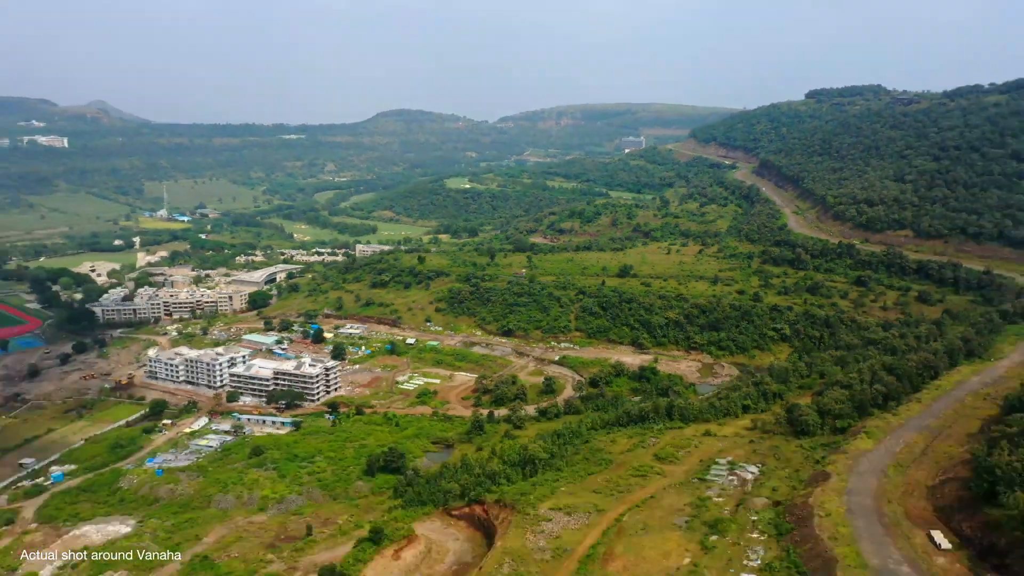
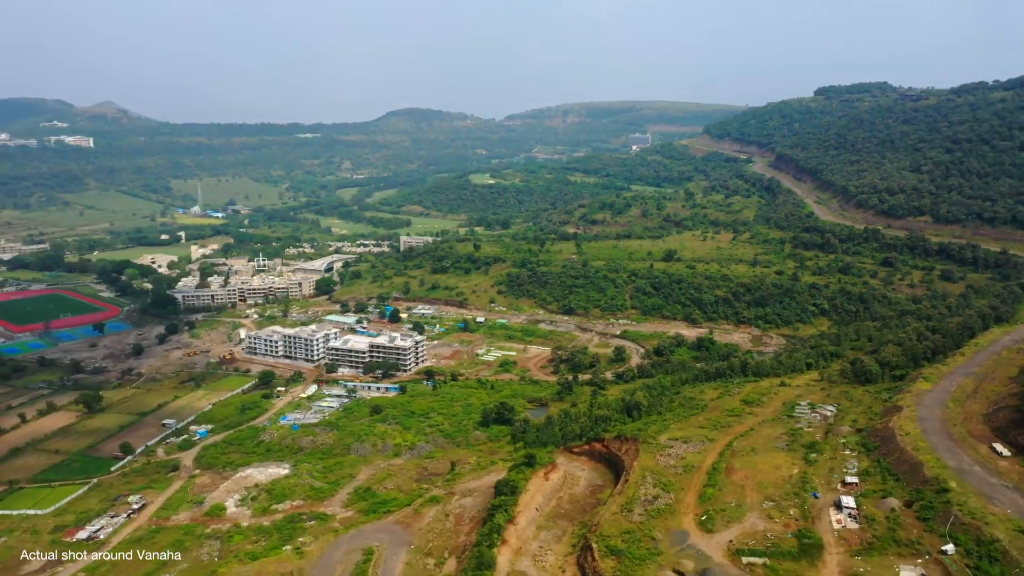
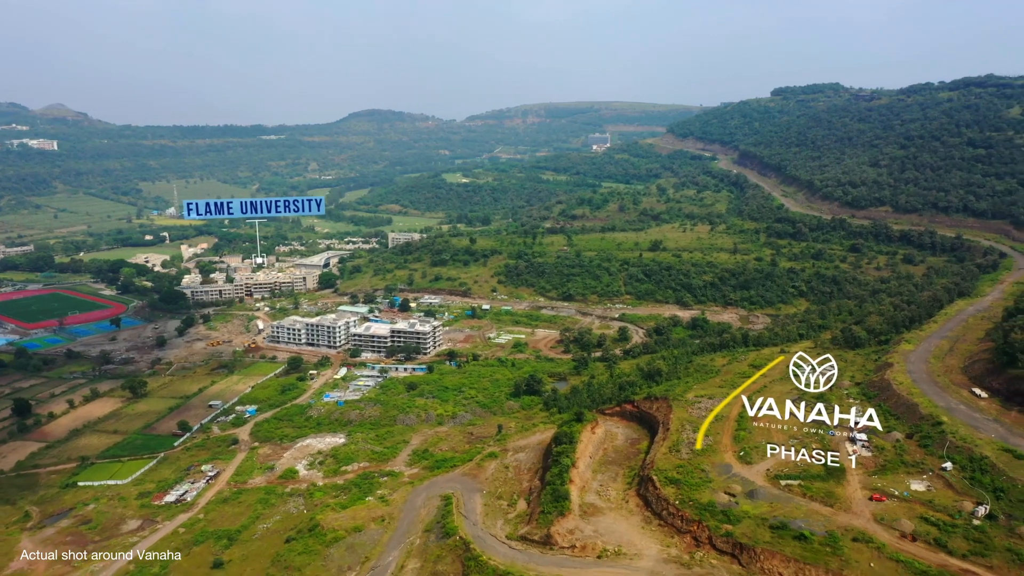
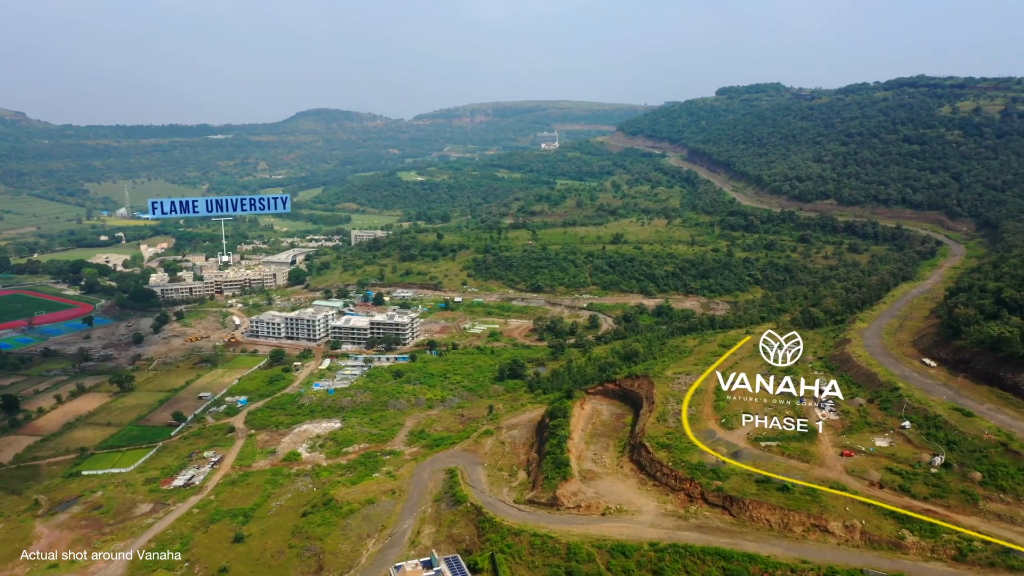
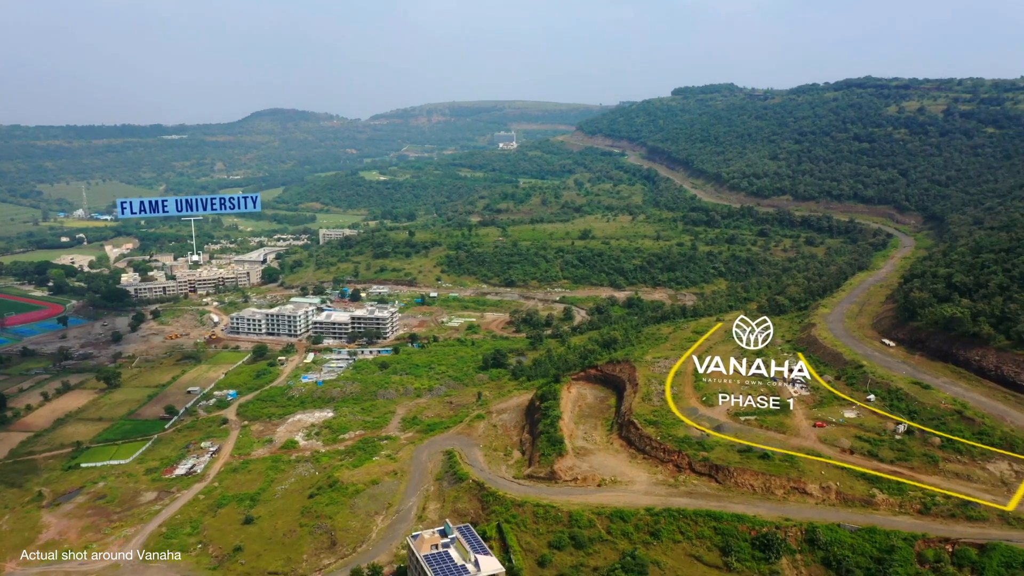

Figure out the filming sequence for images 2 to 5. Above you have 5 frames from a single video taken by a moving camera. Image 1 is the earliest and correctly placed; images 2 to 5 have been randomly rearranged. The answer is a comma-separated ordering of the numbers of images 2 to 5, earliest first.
2, 3, 4, 5
